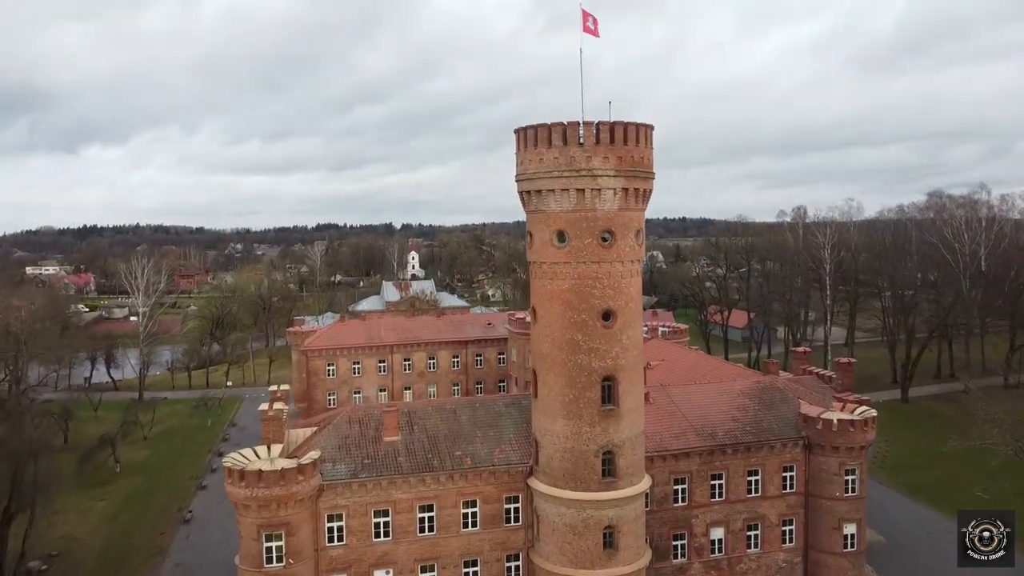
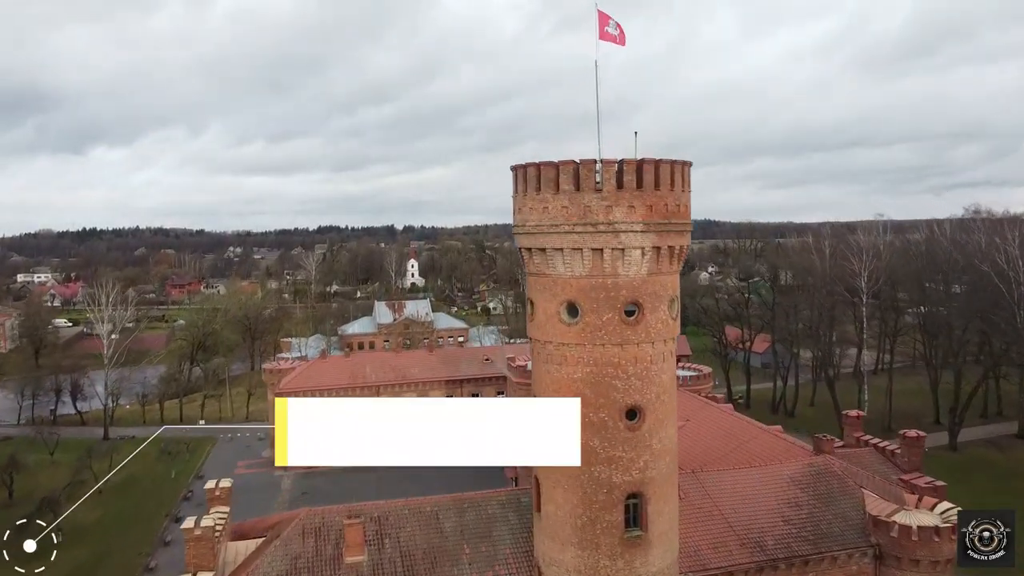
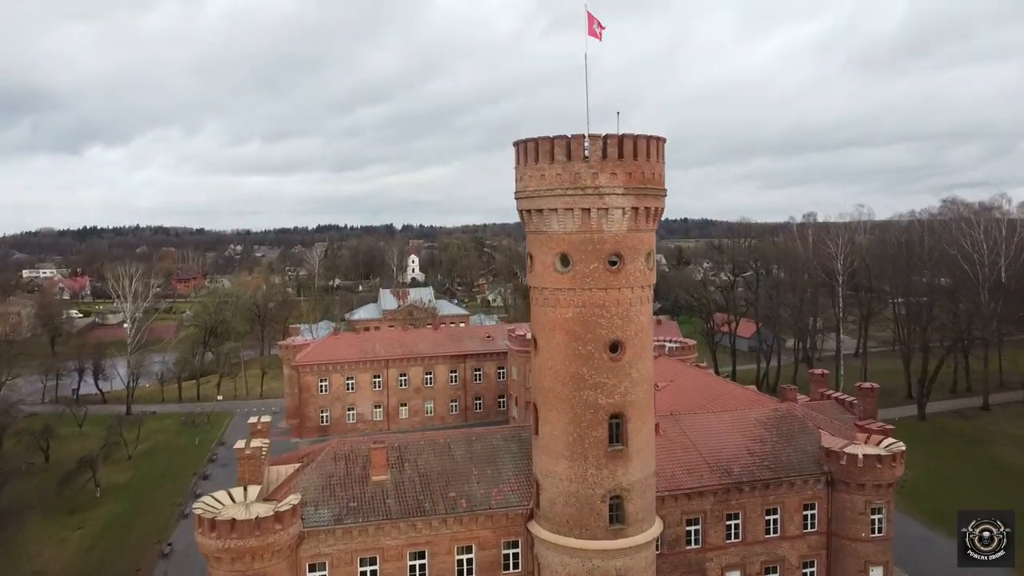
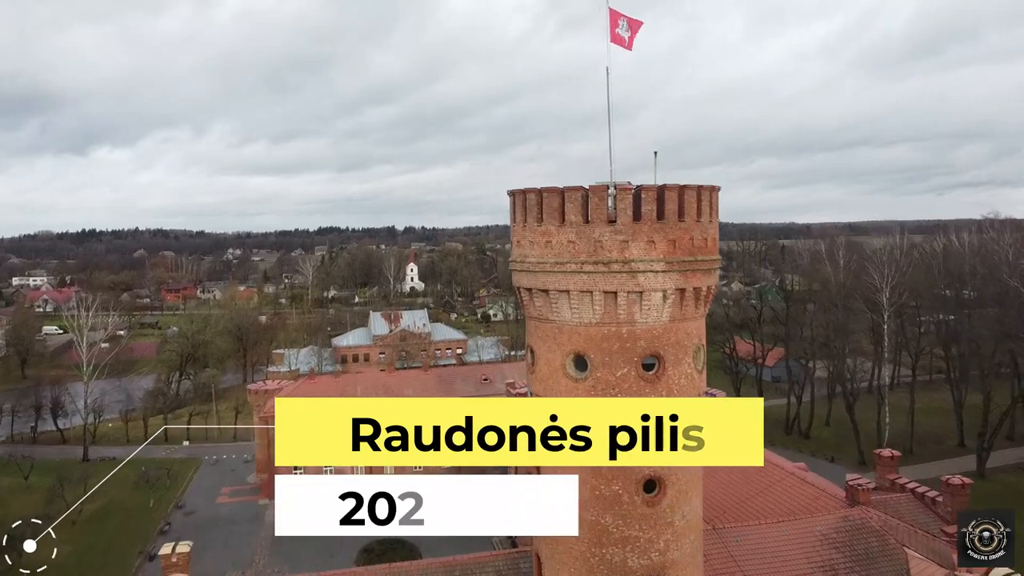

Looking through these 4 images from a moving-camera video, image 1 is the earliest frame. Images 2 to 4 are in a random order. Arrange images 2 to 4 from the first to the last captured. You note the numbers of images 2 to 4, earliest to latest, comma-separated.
3, 2, 4
